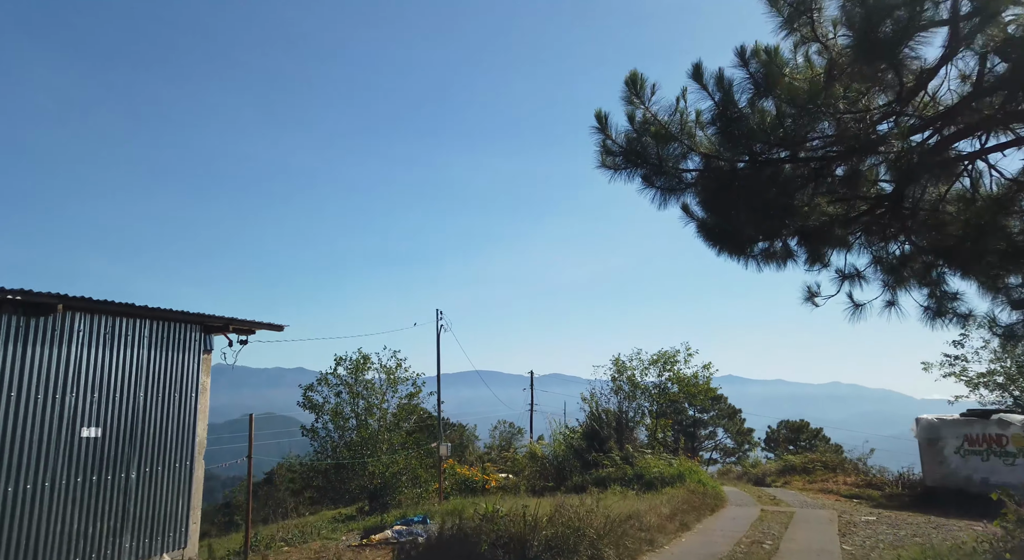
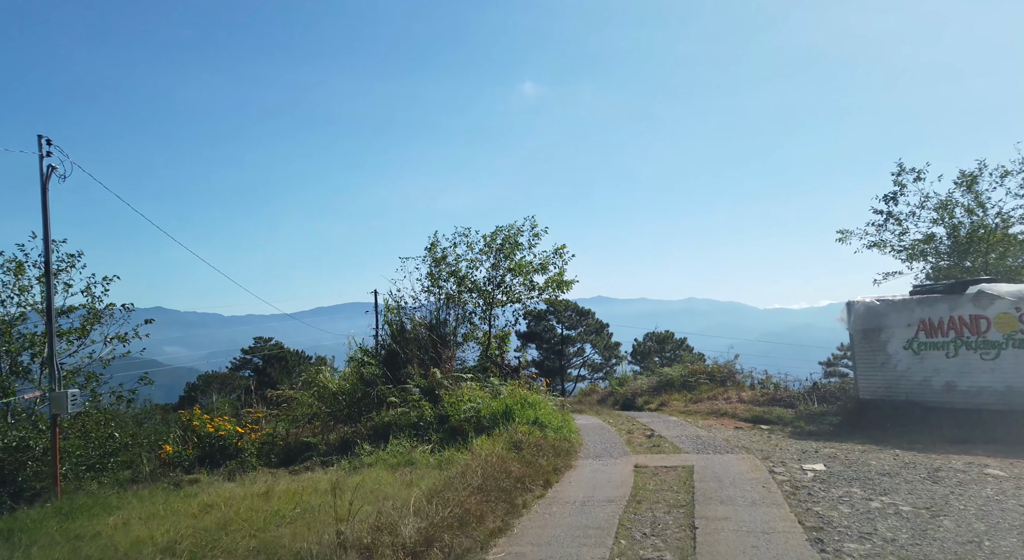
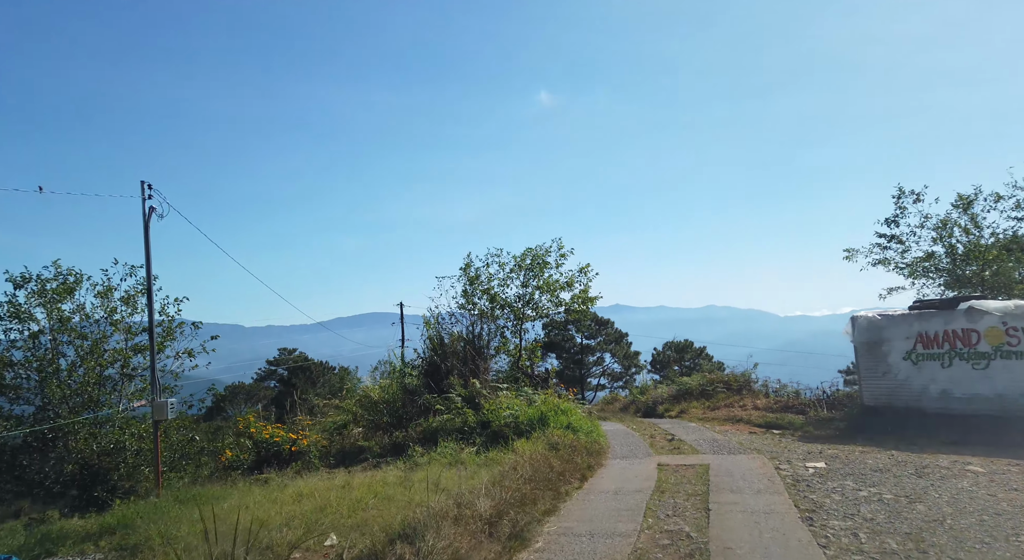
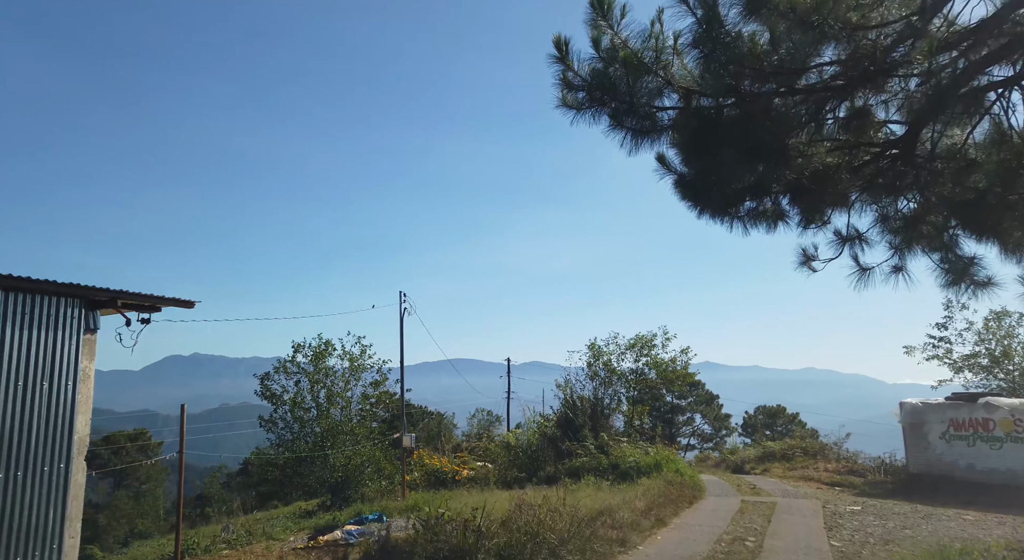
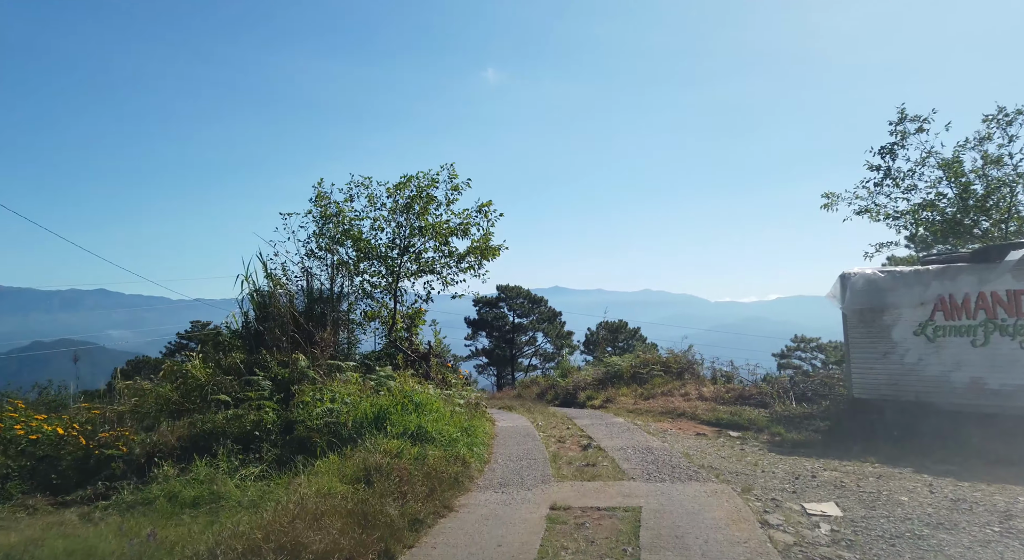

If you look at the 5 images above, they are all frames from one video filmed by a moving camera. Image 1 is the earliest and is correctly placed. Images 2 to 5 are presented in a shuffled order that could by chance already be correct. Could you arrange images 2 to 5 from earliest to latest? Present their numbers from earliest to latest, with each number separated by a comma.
4, 3, 2, 5
